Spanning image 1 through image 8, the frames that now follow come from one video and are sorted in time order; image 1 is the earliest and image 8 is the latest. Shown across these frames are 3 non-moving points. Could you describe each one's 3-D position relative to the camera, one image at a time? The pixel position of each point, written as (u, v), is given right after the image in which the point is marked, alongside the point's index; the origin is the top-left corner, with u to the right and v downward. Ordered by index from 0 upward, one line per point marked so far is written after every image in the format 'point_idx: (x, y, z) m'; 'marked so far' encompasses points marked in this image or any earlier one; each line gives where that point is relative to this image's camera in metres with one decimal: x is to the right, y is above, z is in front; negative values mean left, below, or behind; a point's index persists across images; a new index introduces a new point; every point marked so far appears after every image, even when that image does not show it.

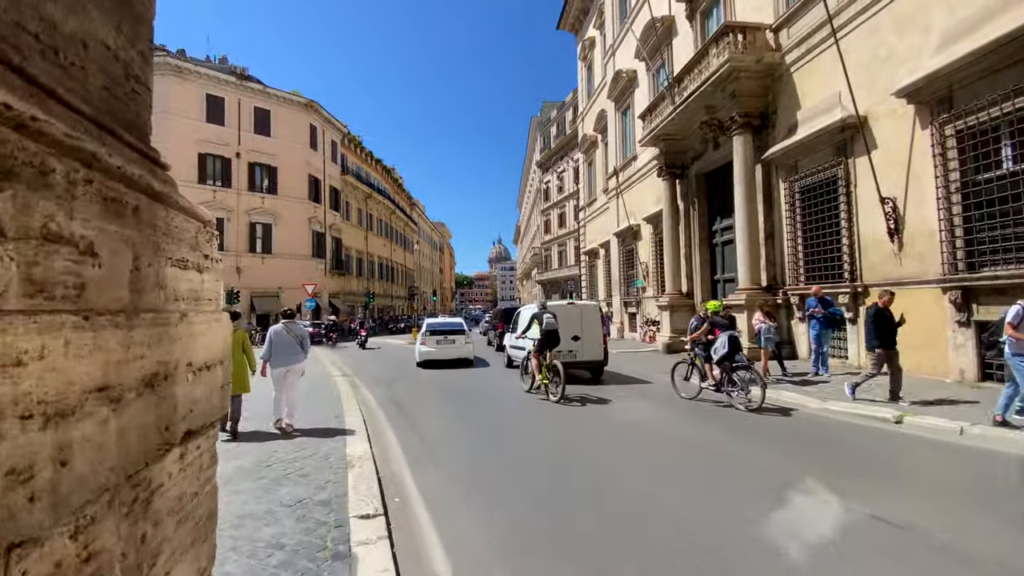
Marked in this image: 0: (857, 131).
0: (+7.7, +3.5, +10.7) m
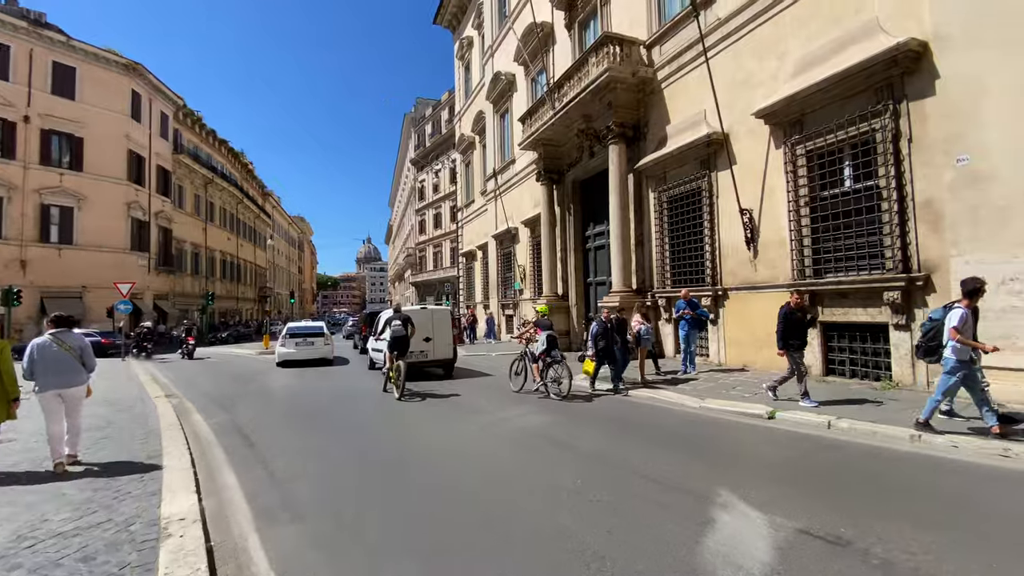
0: (+5.0, +3.4, +11.5) m
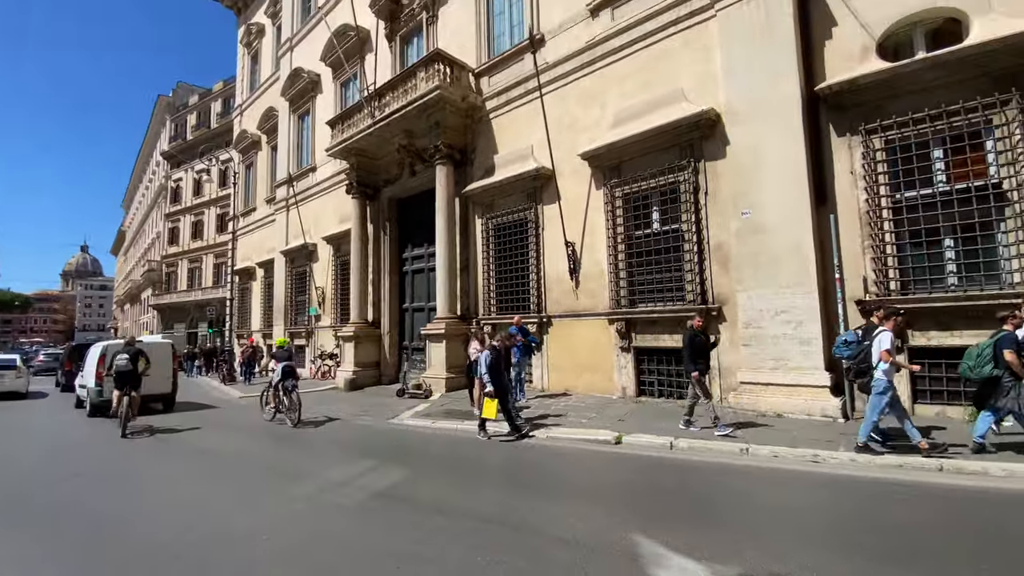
0: (+0.8, +2.7, +12.0) m
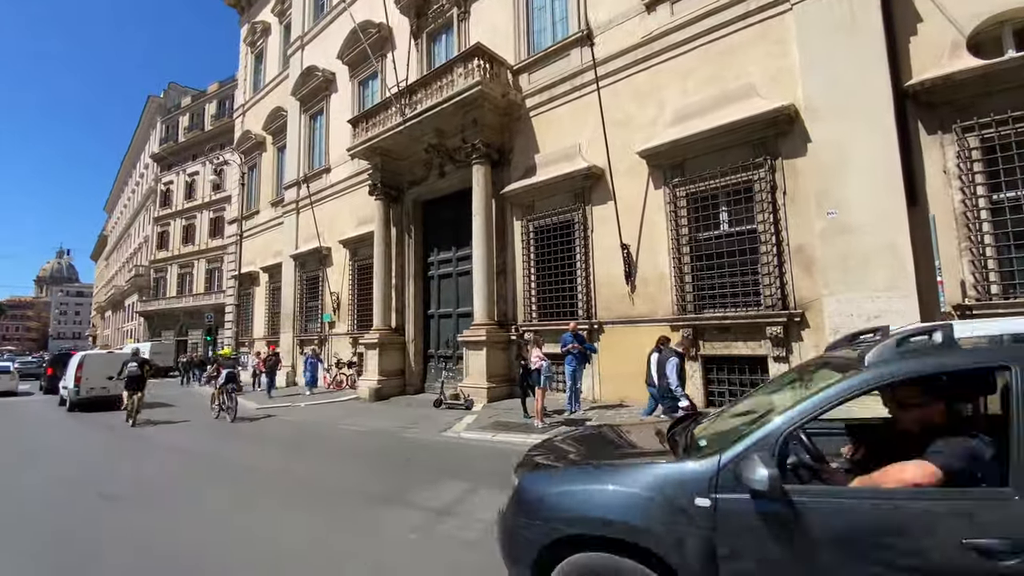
0: (+2.0, +2.6, +11.5) m
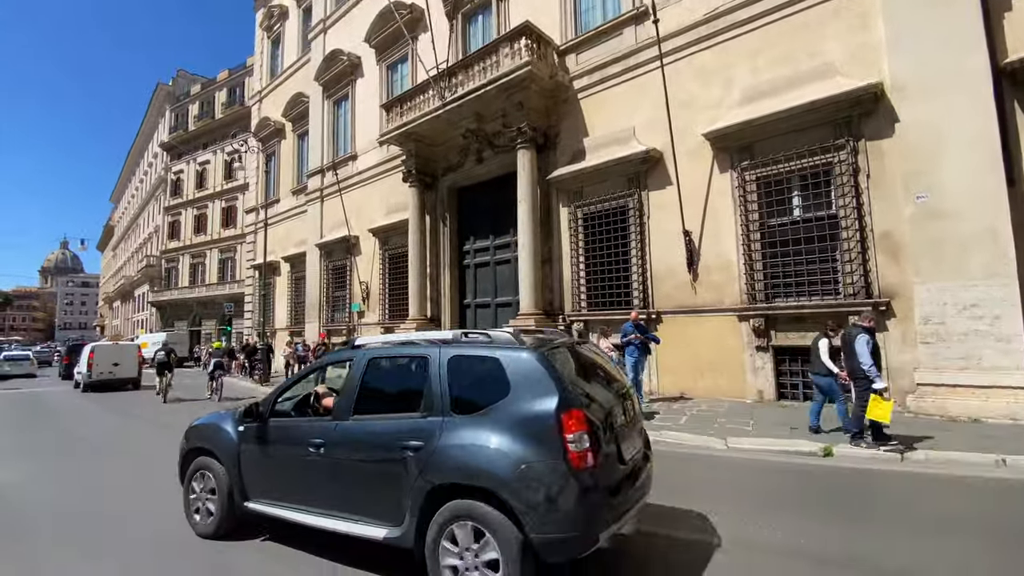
0: (+3.3, +2.8, +11.1) m
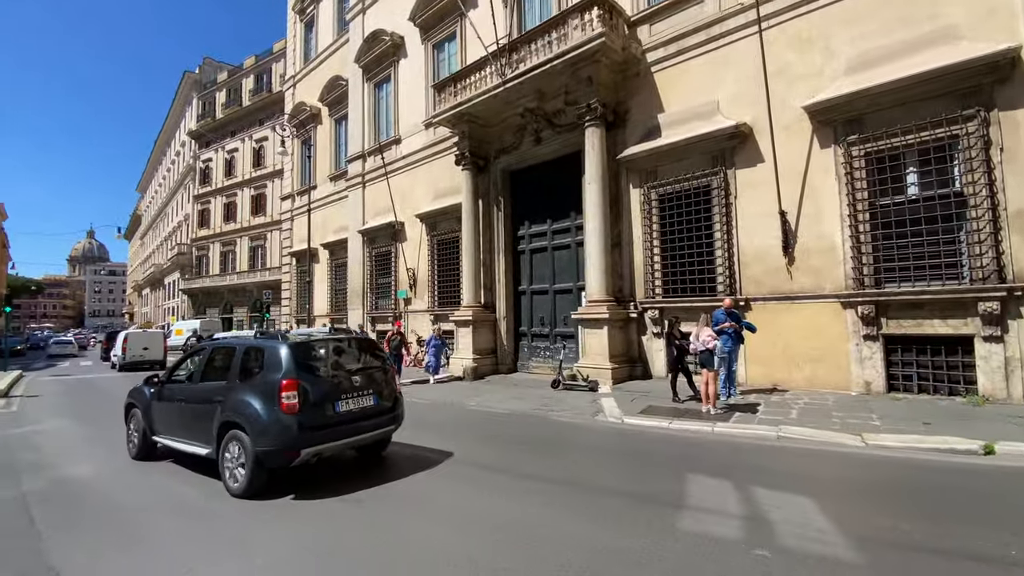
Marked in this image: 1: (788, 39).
0: (+5.0, +3.2, +10.4) m
1: (+5.8, +5.2, +9.9) m
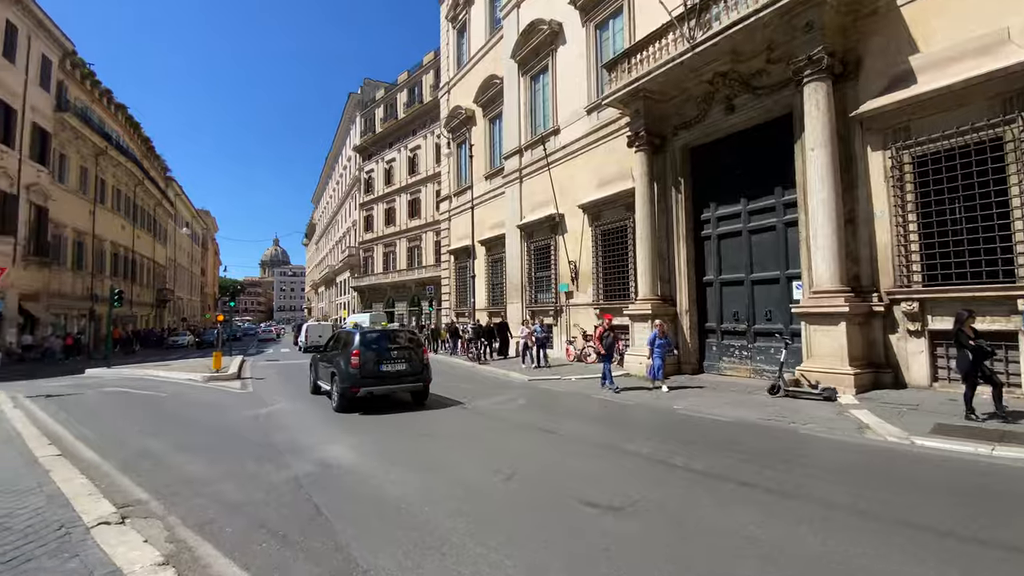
0: (+8.9, +3.4, +7.7) m
1: (+9.4, +5.5, +7.0) m
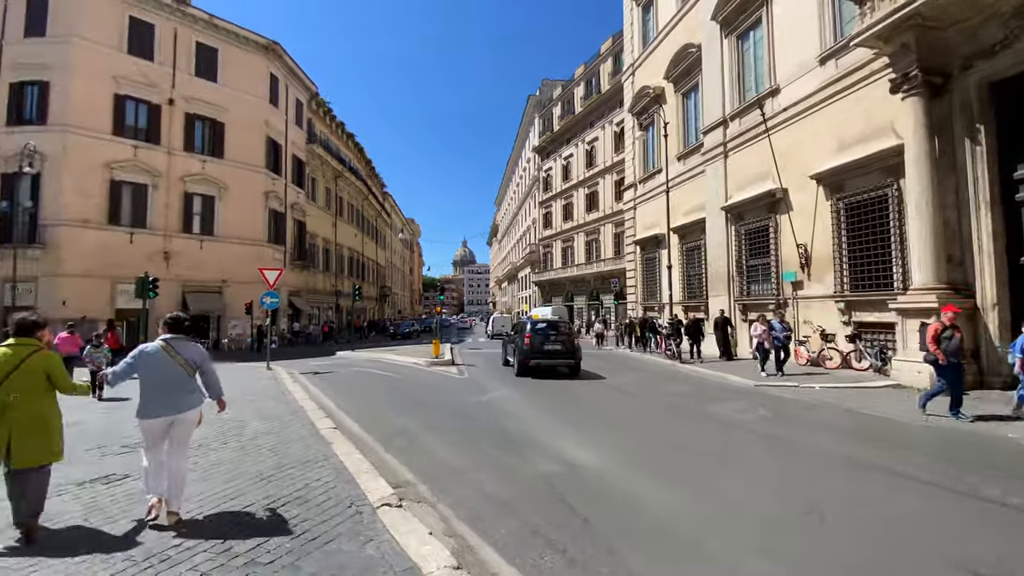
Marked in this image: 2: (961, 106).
0: (+11.6, +3.8, +3.2) m
1: (+11.9, +5.8, +2.3) m
2: (+10.1, +4.1, +10.6) m
